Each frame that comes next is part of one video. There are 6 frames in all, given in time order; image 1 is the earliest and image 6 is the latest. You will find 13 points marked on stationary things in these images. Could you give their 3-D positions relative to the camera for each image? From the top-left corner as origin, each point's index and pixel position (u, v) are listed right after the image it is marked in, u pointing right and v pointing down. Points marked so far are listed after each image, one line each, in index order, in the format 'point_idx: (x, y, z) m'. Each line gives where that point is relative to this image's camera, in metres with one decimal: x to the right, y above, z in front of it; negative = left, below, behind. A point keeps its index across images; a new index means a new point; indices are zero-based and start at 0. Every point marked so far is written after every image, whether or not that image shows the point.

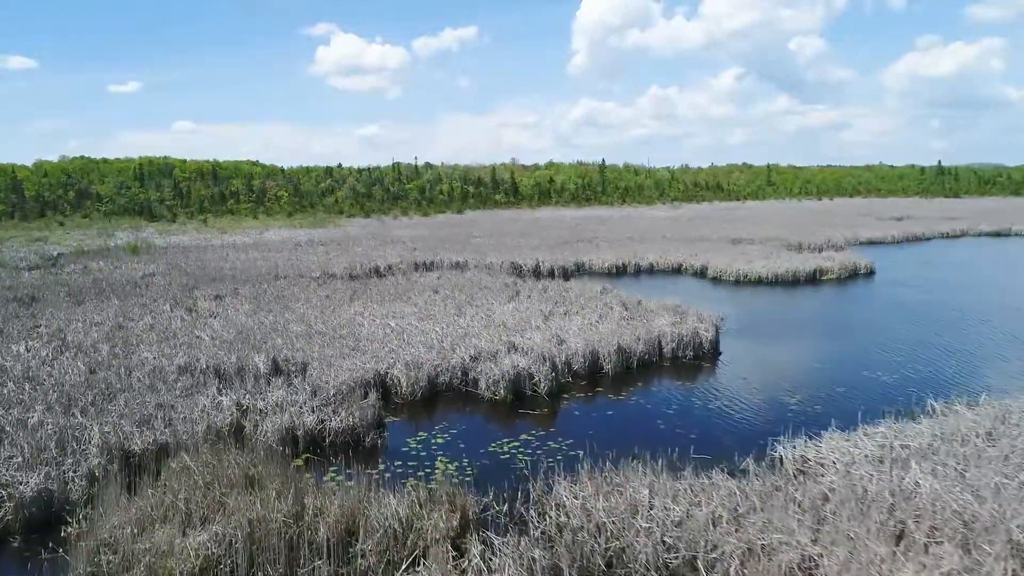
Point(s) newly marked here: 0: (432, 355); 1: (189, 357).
0: (-1.3, -1.1, +9.6) m
1: (-5.3, -1.1, +9.6) m
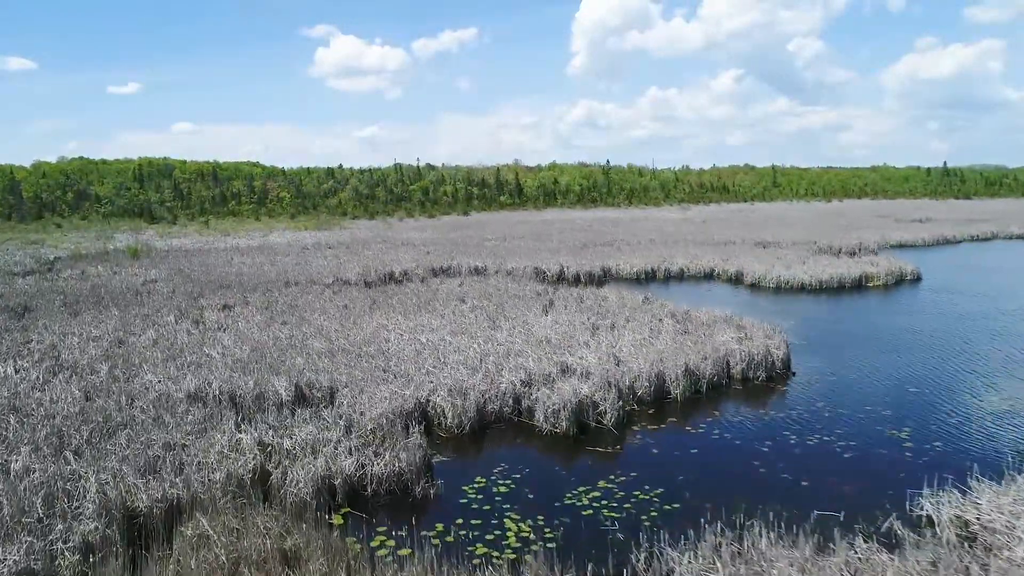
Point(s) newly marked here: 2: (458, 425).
0: (-0.5, -1.3, +8.4) m
1: (-4.5, -1.3, +8.4) m
2: (-0.7, -1.8, +7.7) m
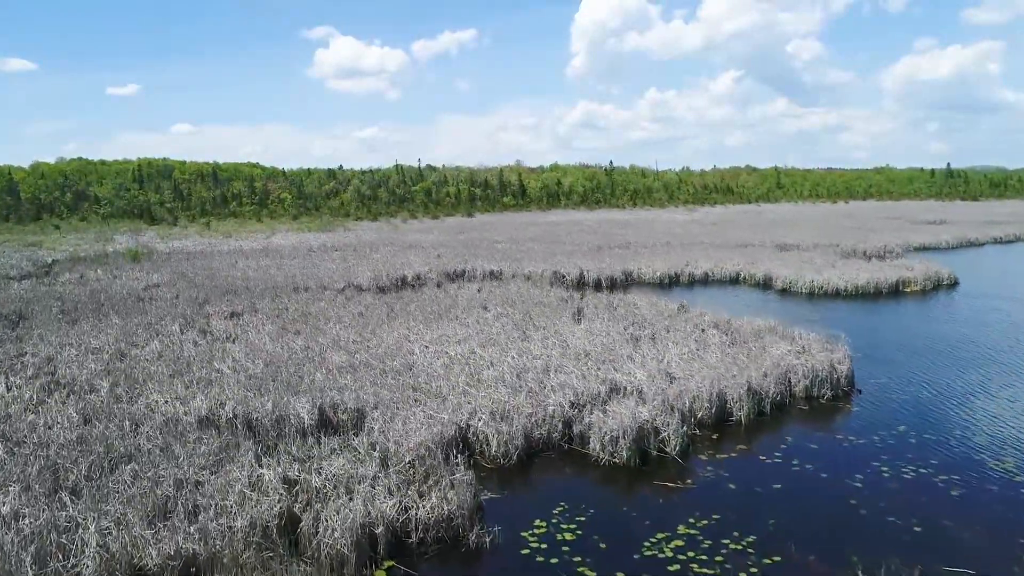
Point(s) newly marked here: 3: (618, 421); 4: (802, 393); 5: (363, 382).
0: (+0.1, -1.4, +7.6) m
1: (-3.9, -1.5, +7.6) m
2: (-0.1, -1.9, +6.8) m
3: (+1.3, -1.6, +7.0) m
4: (+4.2, -1.5, +8.6) m
5: (-2.1, -1.4, +8.5) m
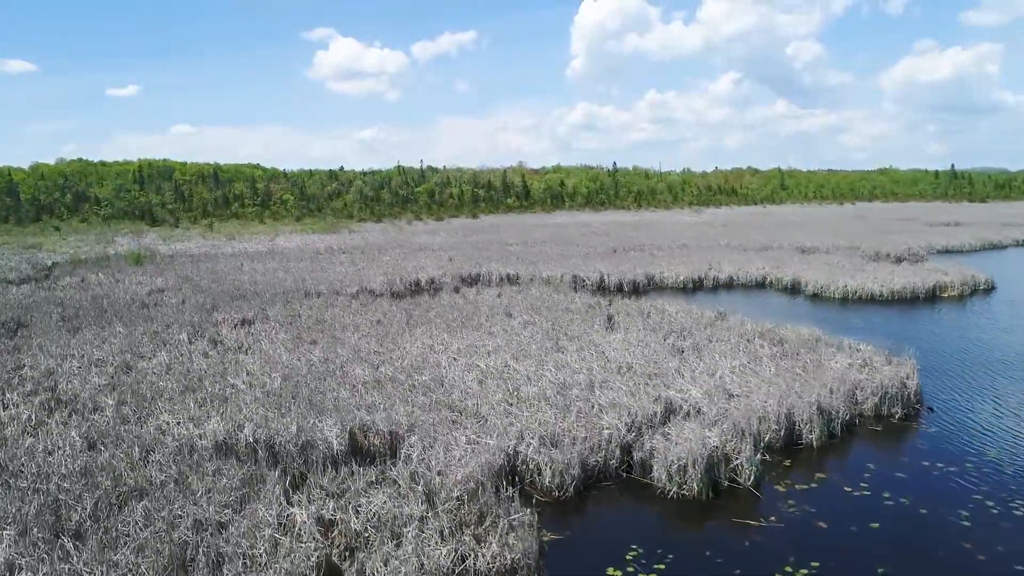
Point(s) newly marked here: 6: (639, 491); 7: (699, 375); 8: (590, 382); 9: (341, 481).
0: (+0.7, -1.6, +6.9) m
1: (-3.3, -1.6, +6.9) m
2: (+0.5, -2.0, +6.1) m
3: (+1.8, -1.7, +6.2) m
4: (+4.8, -1.6, +7.9) m
5: (-1.6, -1.5, +7.8) m
6: (+1.3, -2.1, +6.2) m
7: (+2.7, -1.2, +8.6) m
8: (+1.1, -1.3, +8.4) m
9: (-1.6, -1.8, +5.6) m
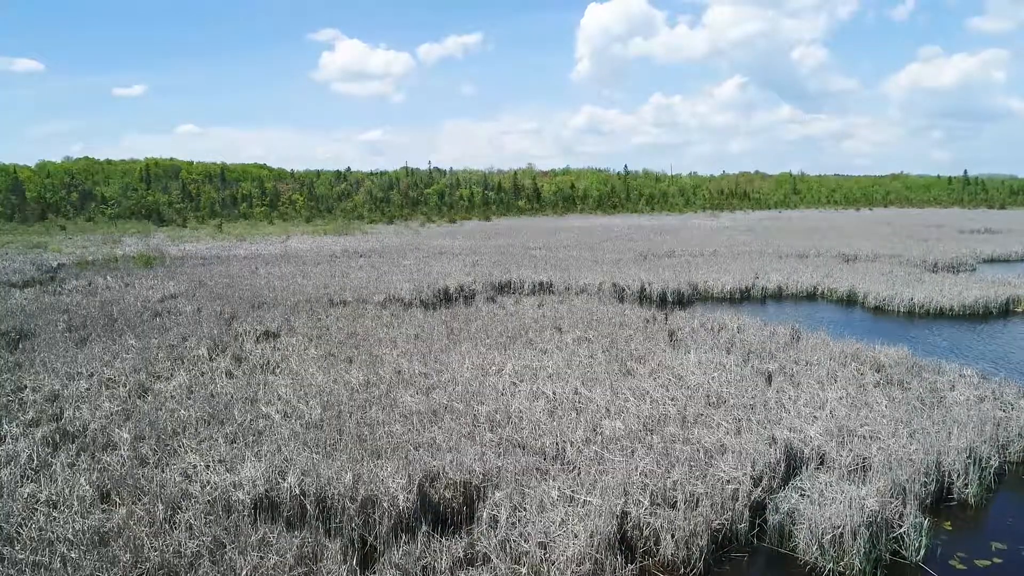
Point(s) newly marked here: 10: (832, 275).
0: (+1.6, -1.8, +5.7) m
1: (-2.4, -1.8, +5.7) m
2: (+1.4, -2.2, +4.9) m
3: (+2.8, -1.9, +5.1) m
4: (+5.7, -1.9, +6.7) m
5: (-0.6, -1.7, +6.6) m
6: (+2.3, -2.3, +5.0) m
7: (+3.7, -1.5, +7.4) m
8: (+2.1, -1.5, +7.2) m
9: (-0.7, -2.0, +4.5) m
10: (+10.1, +0.4, +18.8) m
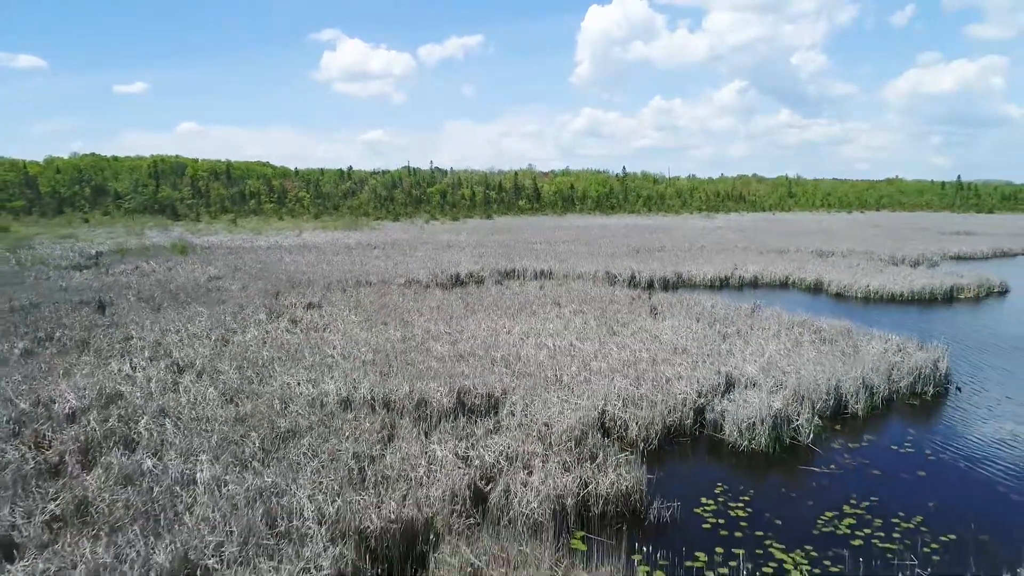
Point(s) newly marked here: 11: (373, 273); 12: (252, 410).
0: (+1.8, -1.3, +7.8) m
1: (-2.2, -1.3, +7.8) m
2: (+1.6, -1.8, +7.0) m
3: (+2.9, -1.5, +7.2) m
4: (+5.9, -1.5, +8.8) m
5: (-0.5, -1.2, +8.8) m
6: (+2.4, -1.9, +7.1) m
7: (+3.8, -1.1, +9.5) m
8: (+2.2, -1.1, +9.3) m
9: (-0.5, -1.6, +6.6) m
10: (+10.3, +0.7, +20.9) m
11: (-4.3, +0.5, +18.5) m
12: (-3.1, -1.4, +7.0) m
